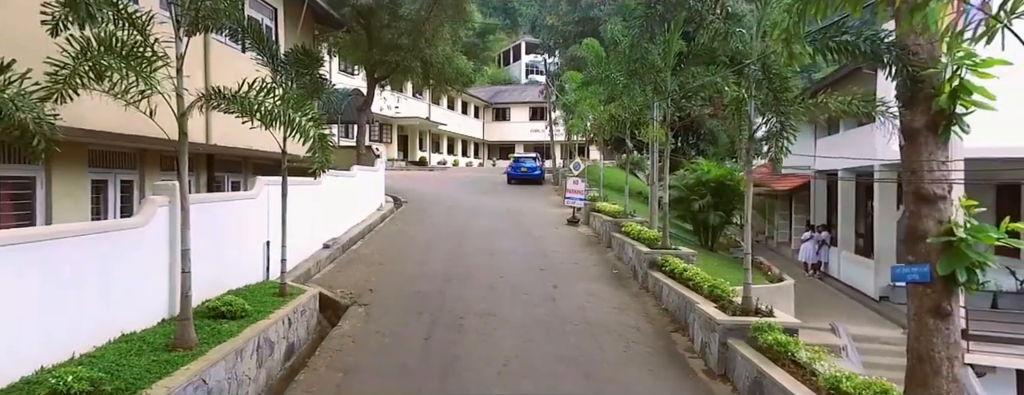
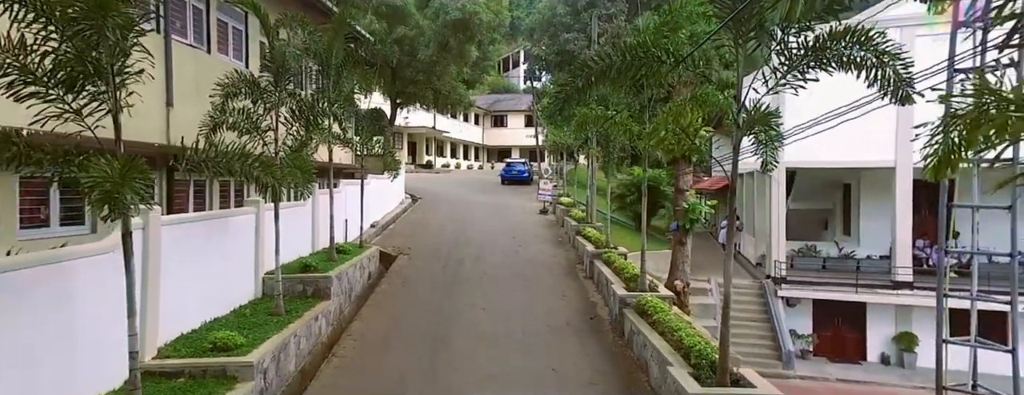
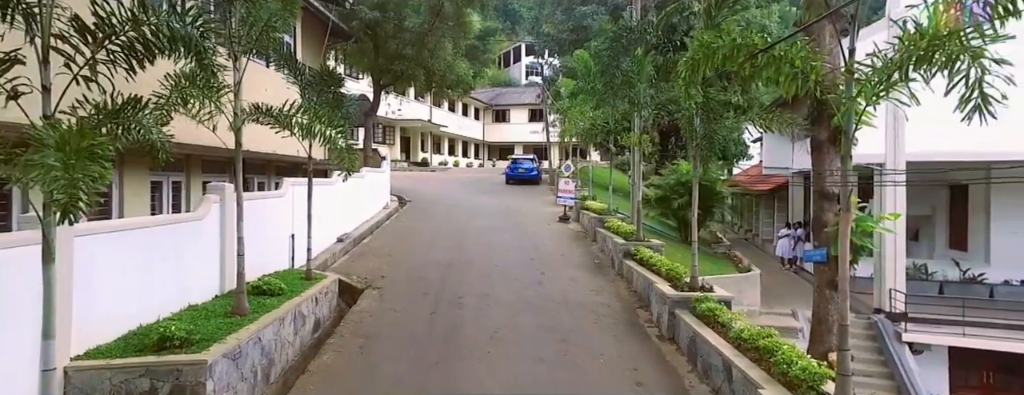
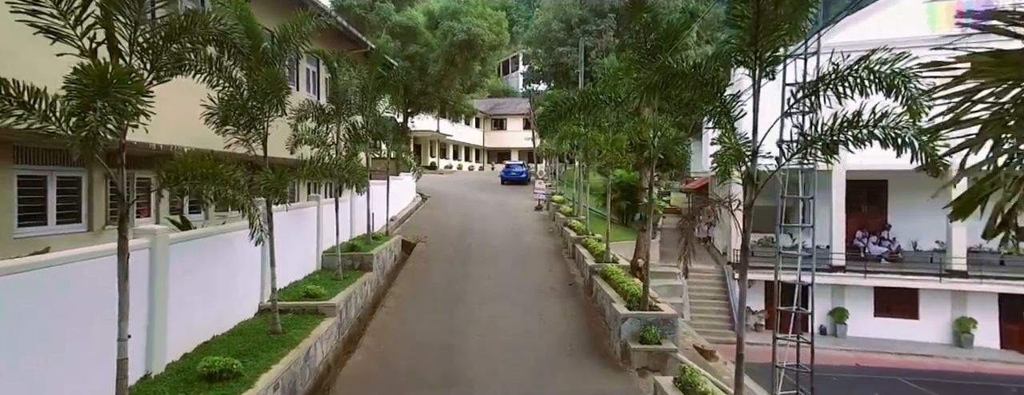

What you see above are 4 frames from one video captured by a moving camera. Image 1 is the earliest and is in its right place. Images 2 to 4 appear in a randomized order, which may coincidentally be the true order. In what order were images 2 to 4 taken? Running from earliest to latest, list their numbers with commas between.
3, 2, 4
